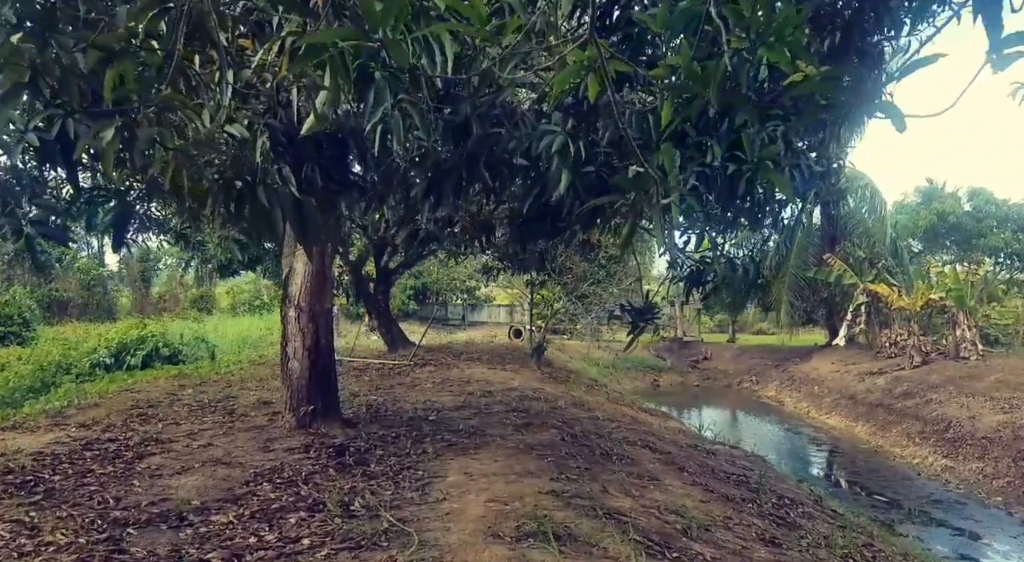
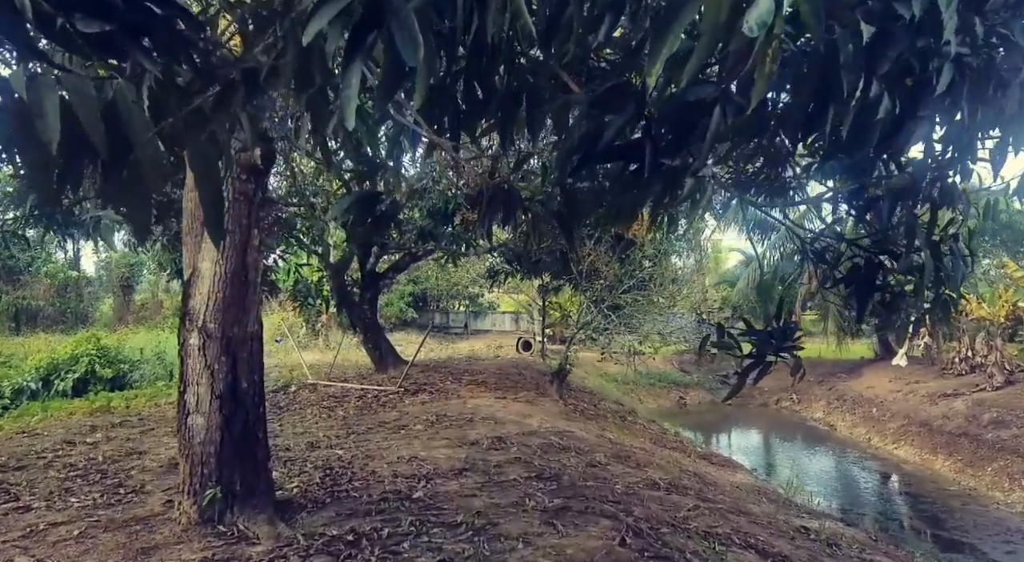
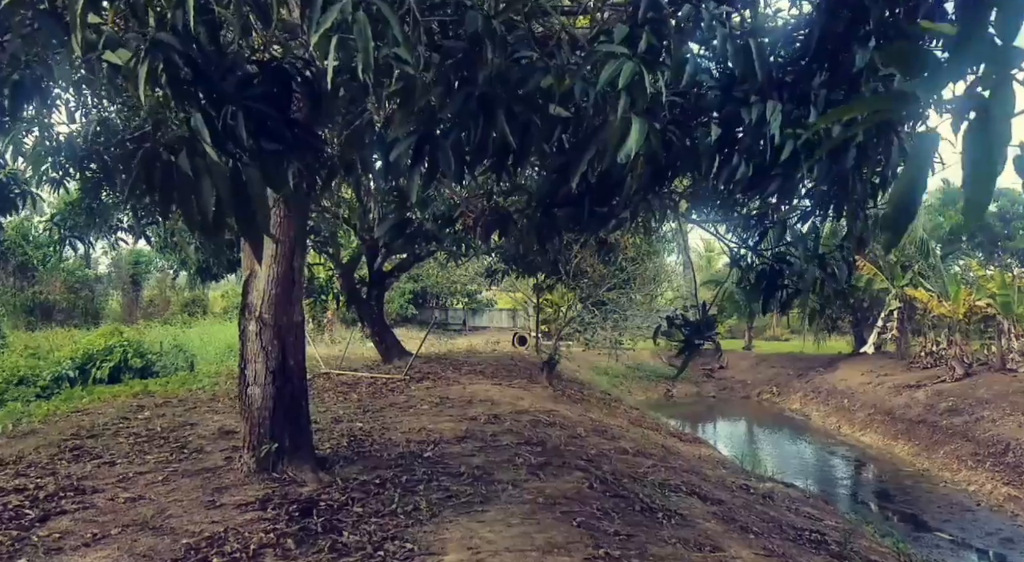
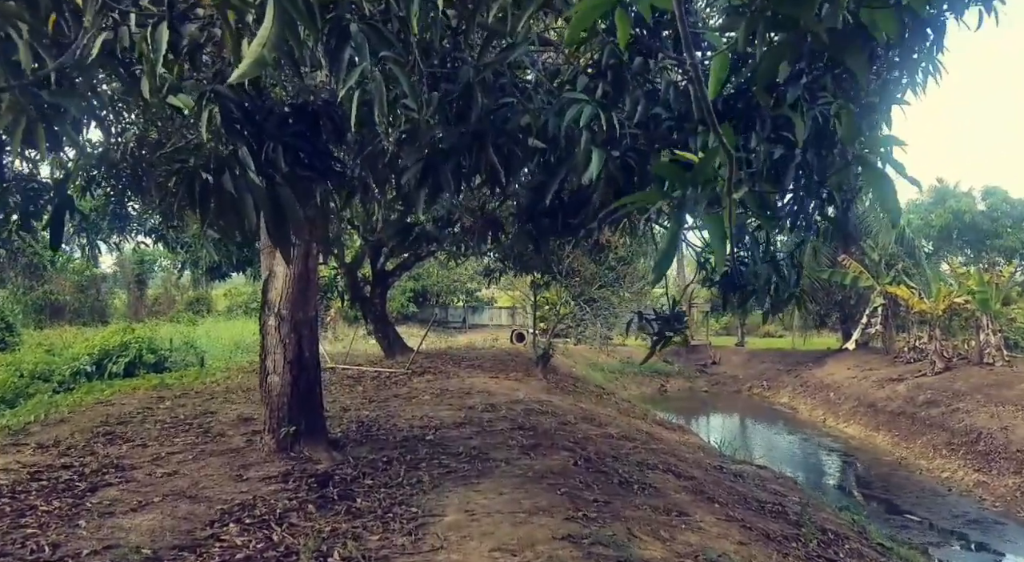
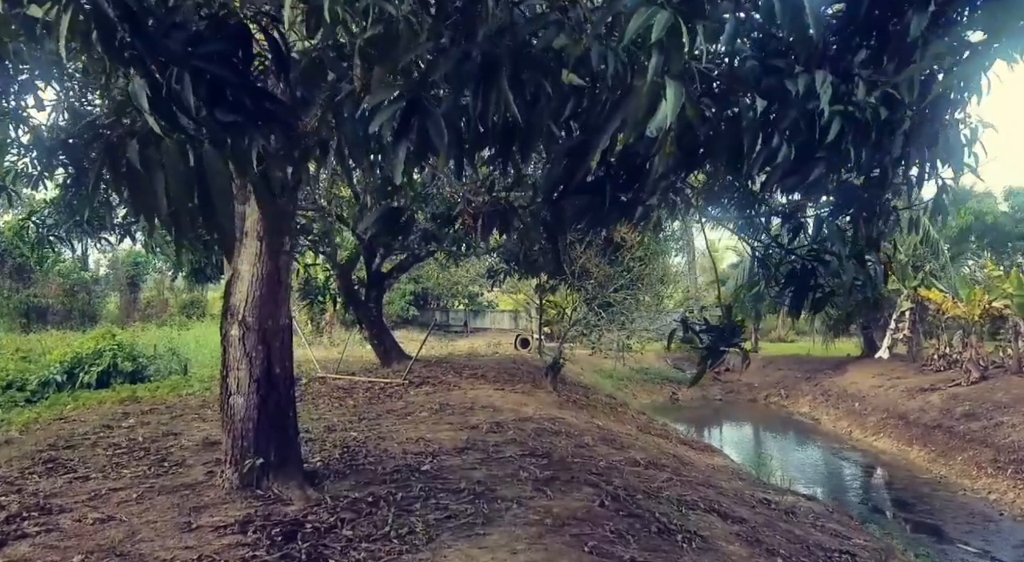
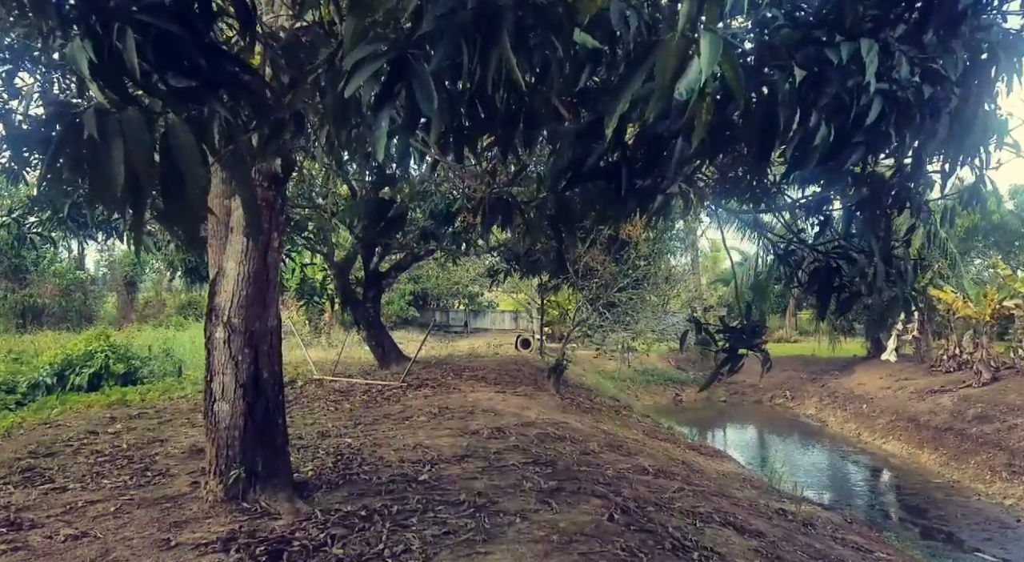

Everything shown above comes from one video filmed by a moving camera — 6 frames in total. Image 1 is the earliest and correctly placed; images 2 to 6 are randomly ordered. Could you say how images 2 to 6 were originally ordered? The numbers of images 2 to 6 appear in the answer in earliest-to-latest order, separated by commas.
4, 3, 5, 6, 2
